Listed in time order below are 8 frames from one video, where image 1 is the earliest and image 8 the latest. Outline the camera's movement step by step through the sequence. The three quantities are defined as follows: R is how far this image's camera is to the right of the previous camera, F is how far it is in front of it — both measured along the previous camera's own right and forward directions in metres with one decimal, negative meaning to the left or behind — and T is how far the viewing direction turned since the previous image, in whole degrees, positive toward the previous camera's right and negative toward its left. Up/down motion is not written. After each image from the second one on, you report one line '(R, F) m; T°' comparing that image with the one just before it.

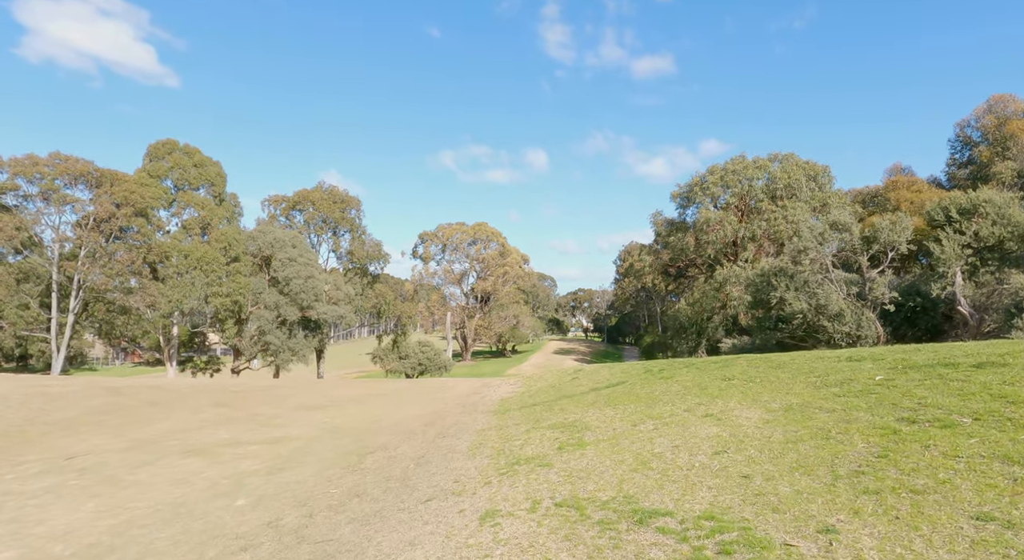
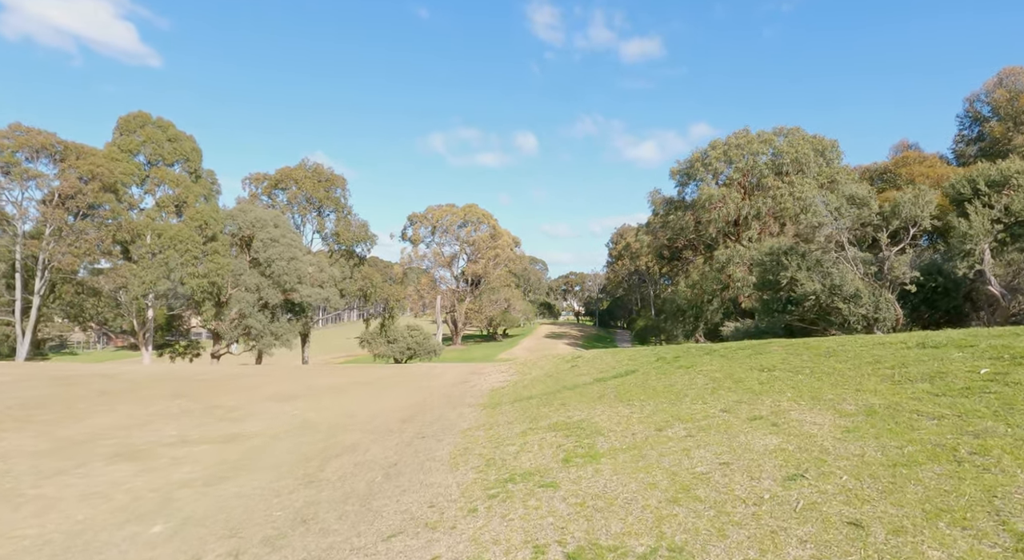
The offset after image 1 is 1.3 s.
(0.0, +1.6) m; +1°
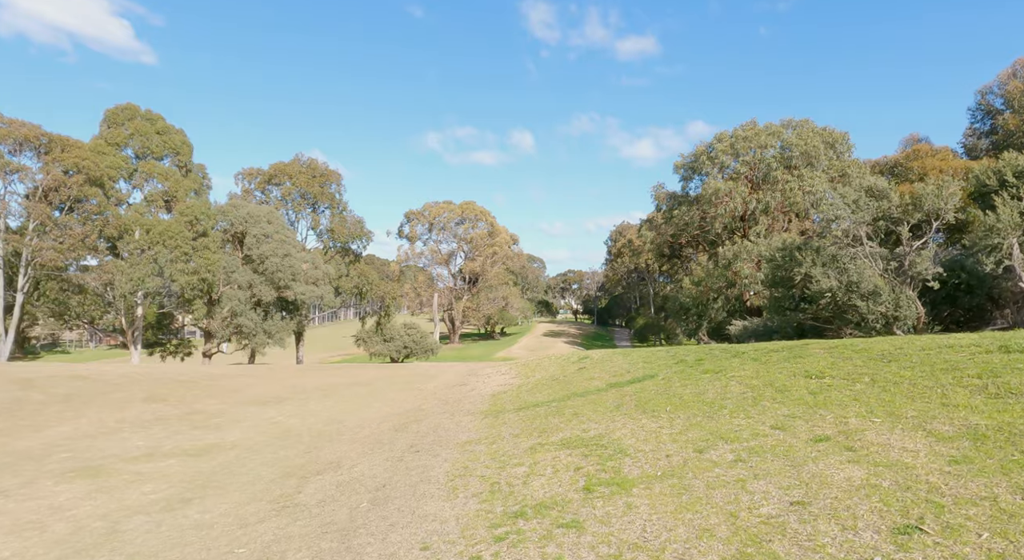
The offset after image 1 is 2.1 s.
(-0.1, +1.0) m; 0°
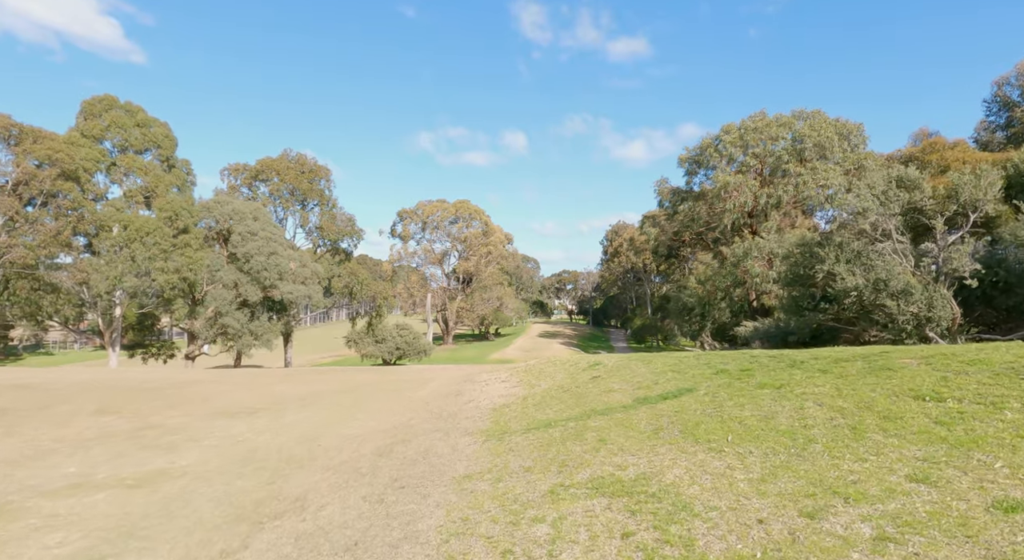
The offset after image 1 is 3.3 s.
(-0.2, +1.5) m; +1°
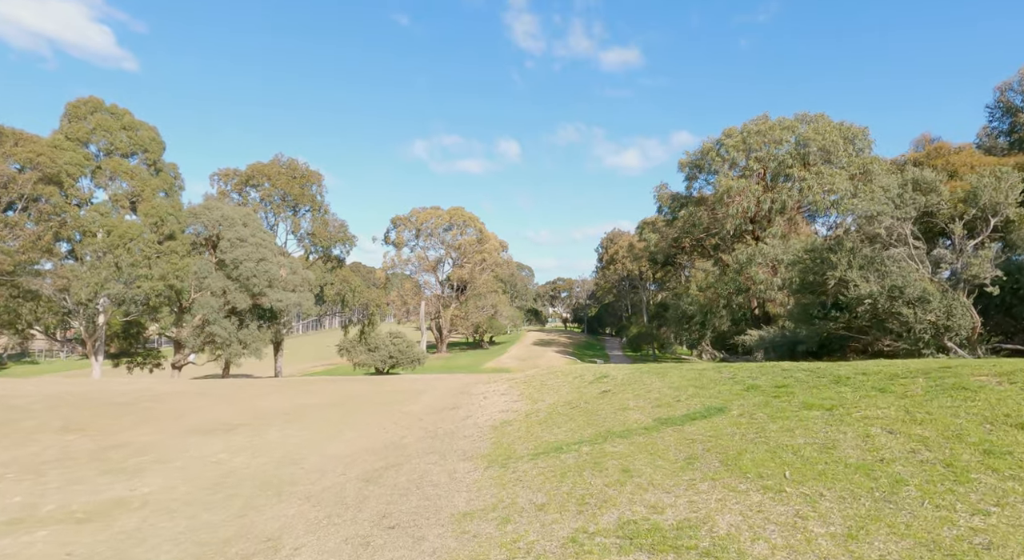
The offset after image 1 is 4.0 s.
(-0.1, +0.8) m; +1°
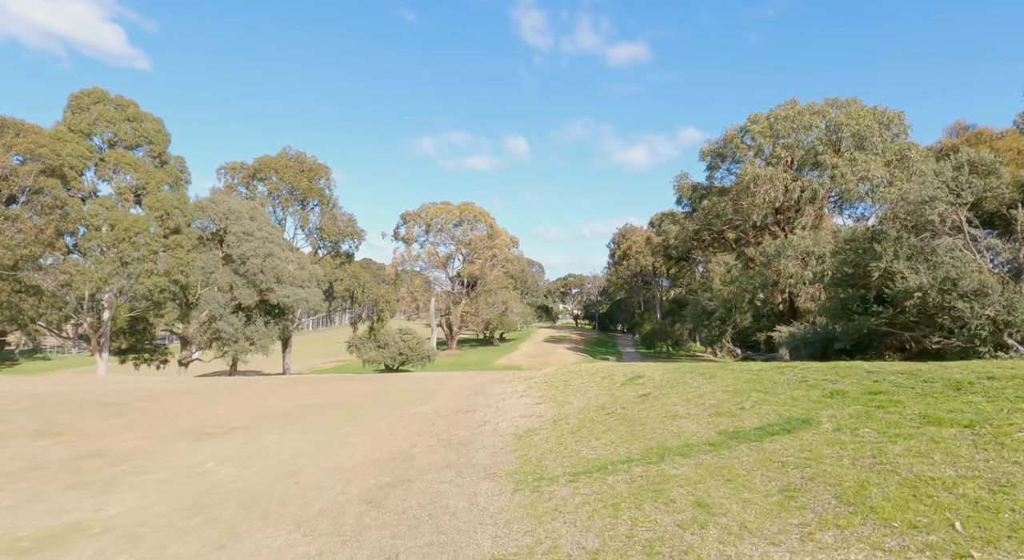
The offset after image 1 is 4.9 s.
(-0.2, +1.2) m; -1°
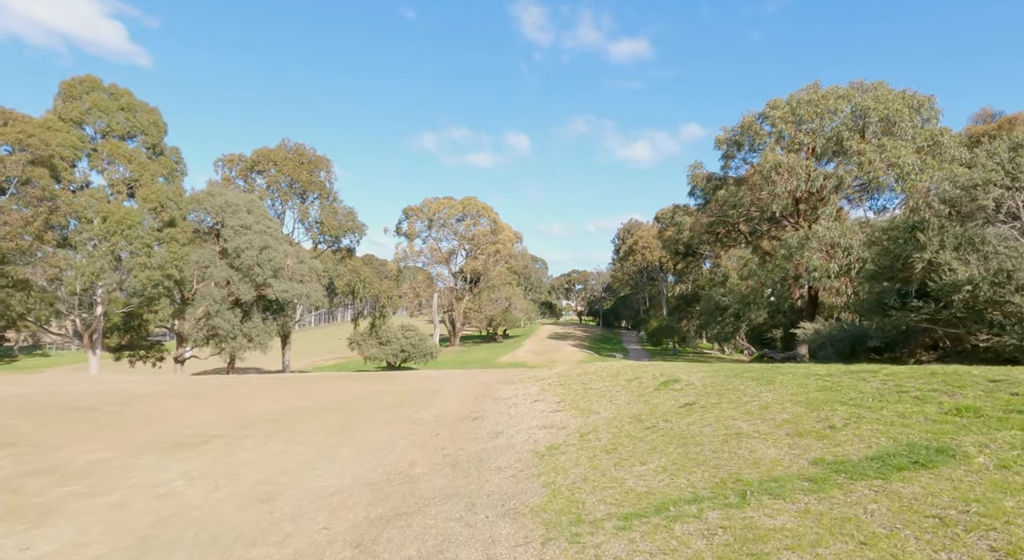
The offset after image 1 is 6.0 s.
(-0.2, +1.3) m; 0°
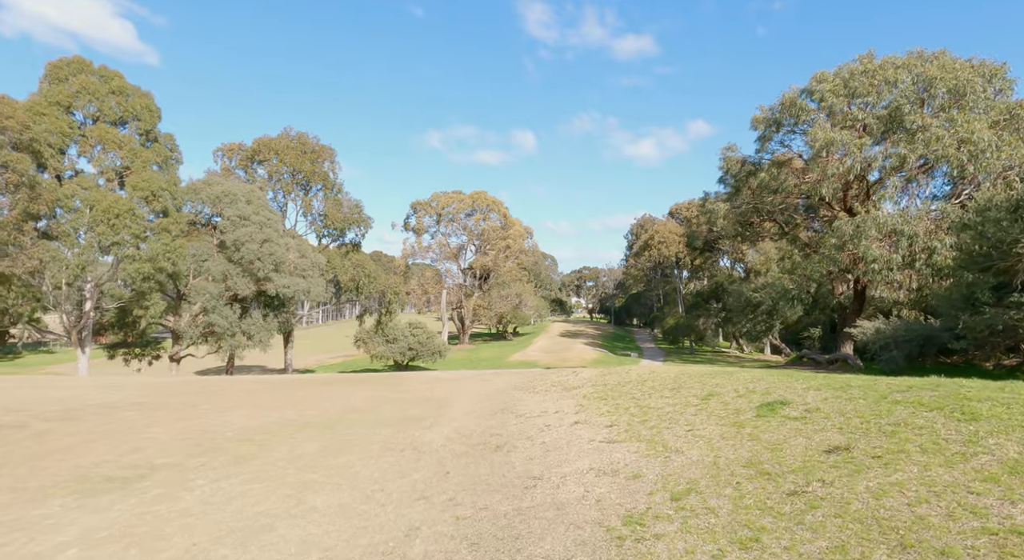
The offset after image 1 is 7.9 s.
(-0.3, +2.4) m; -1°
